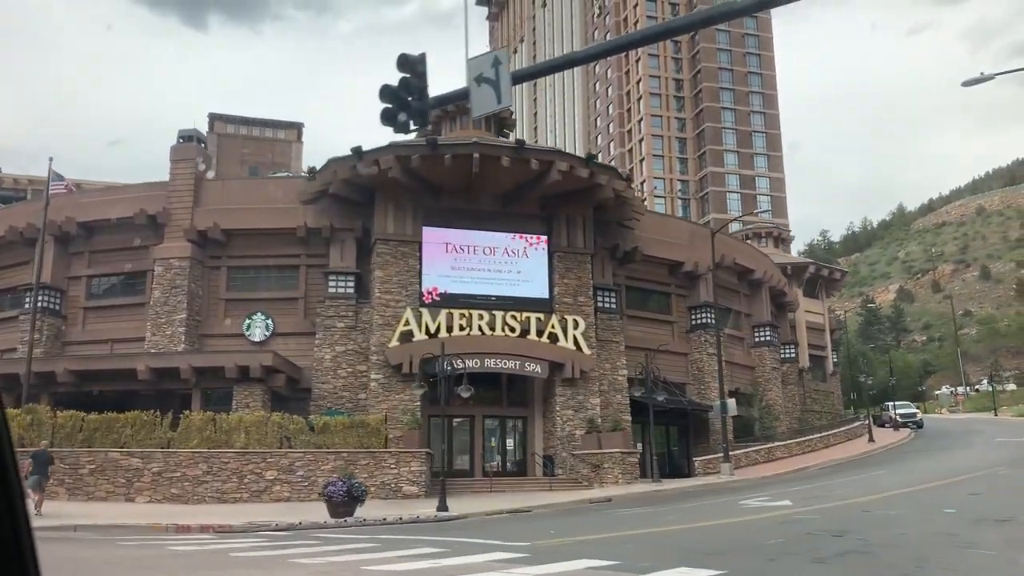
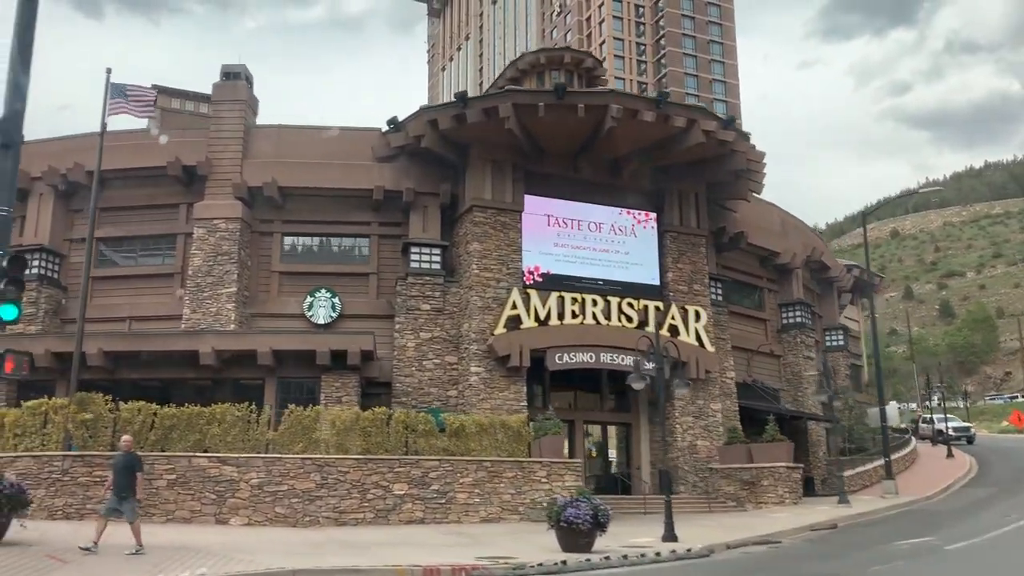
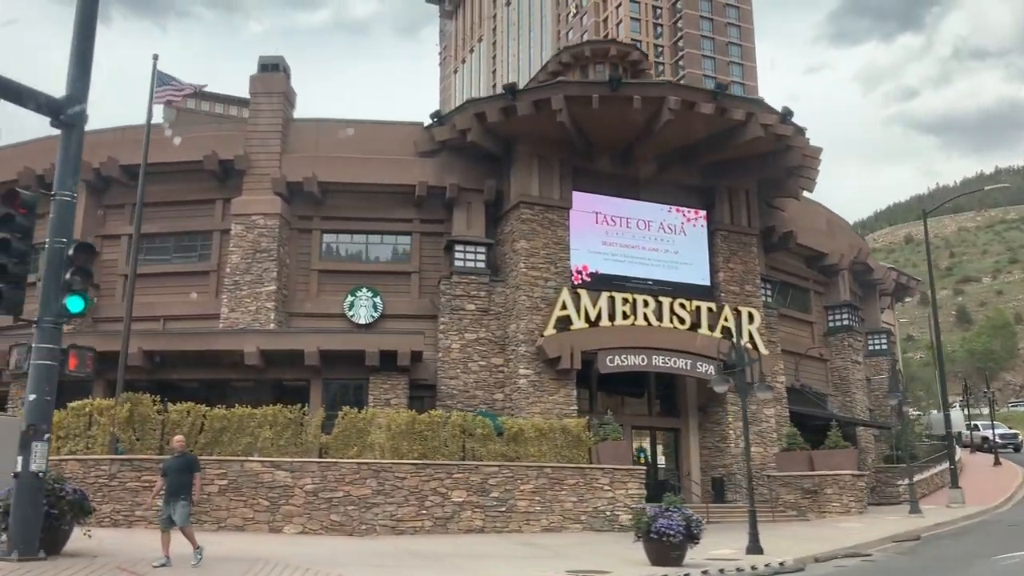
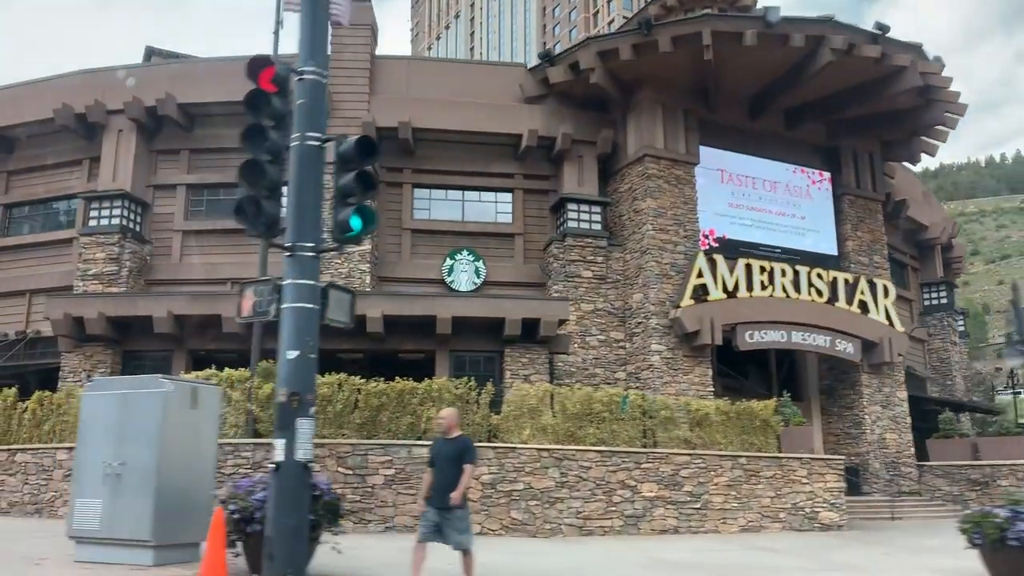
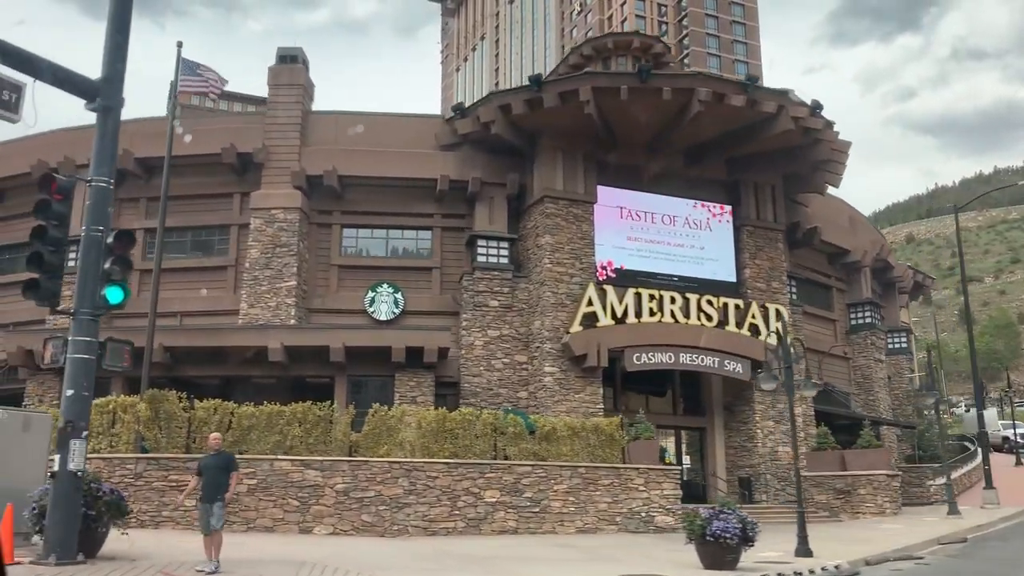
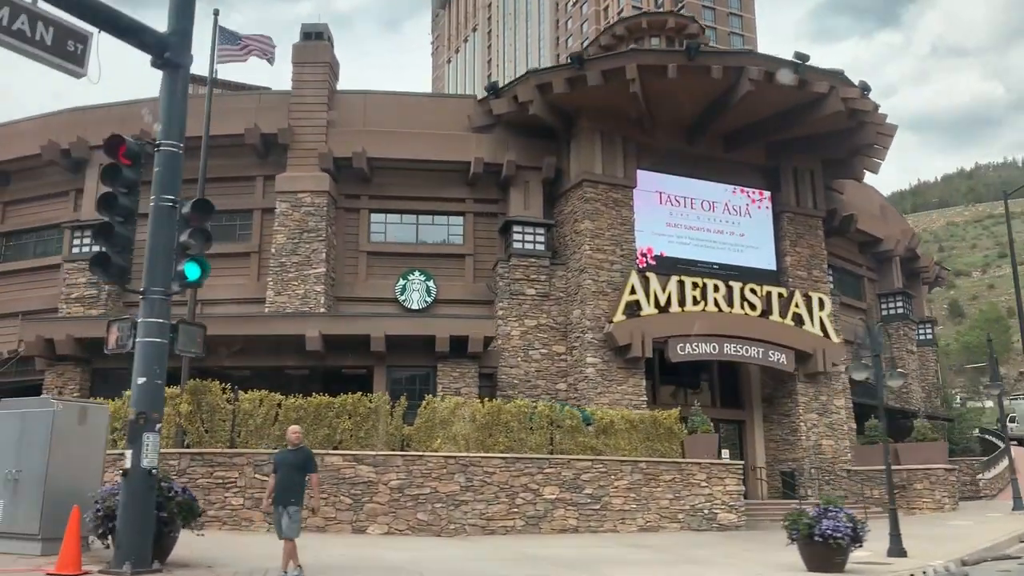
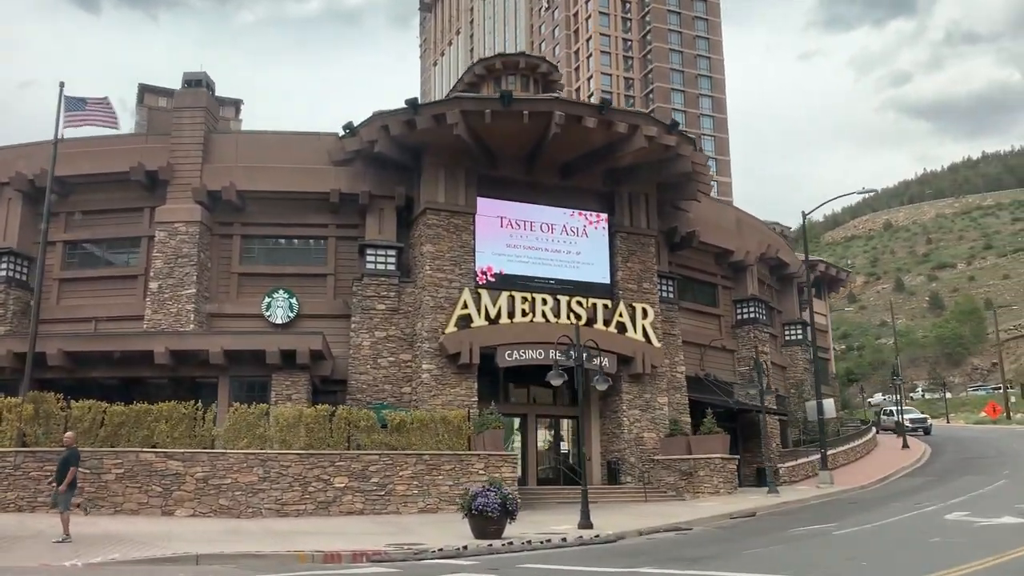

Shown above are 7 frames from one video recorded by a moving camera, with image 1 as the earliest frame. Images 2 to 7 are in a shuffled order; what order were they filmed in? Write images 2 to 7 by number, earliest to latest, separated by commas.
7, 2, 3, 5, 6, 4
